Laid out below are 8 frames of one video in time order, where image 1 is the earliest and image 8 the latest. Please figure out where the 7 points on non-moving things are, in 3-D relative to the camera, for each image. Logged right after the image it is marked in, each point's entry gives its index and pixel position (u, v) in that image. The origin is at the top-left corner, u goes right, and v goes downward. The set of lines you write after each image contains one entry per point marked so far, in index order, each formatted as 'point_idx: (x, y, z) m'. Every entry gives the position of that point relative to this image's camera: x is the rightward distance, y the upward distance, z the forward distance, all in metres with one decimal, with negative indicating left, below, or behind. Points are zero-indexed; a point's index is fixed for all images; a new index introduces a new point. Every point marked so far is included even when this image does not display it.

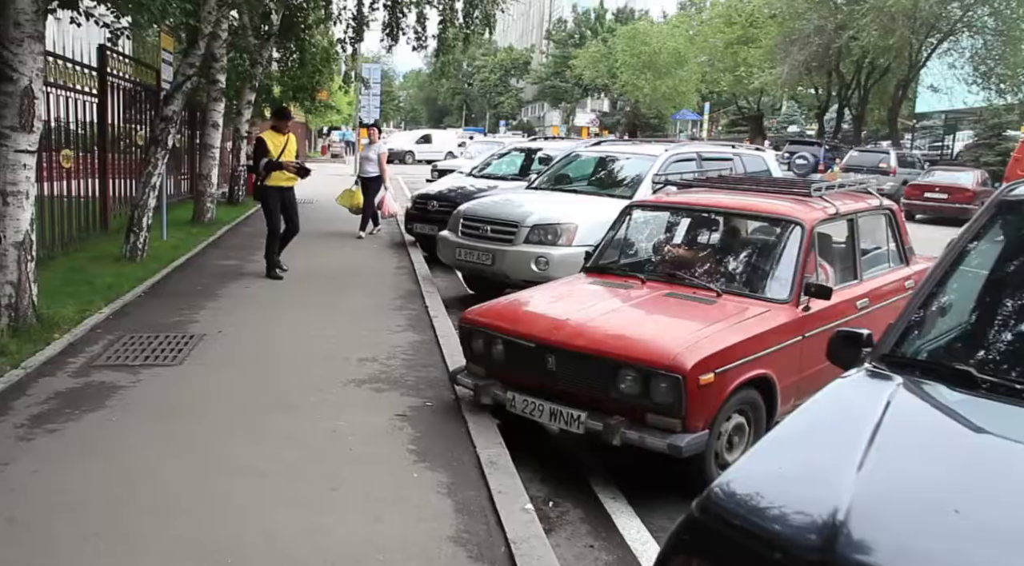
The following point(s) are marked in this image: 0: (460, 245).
0: (-0.6, +0.4, +8.9) m
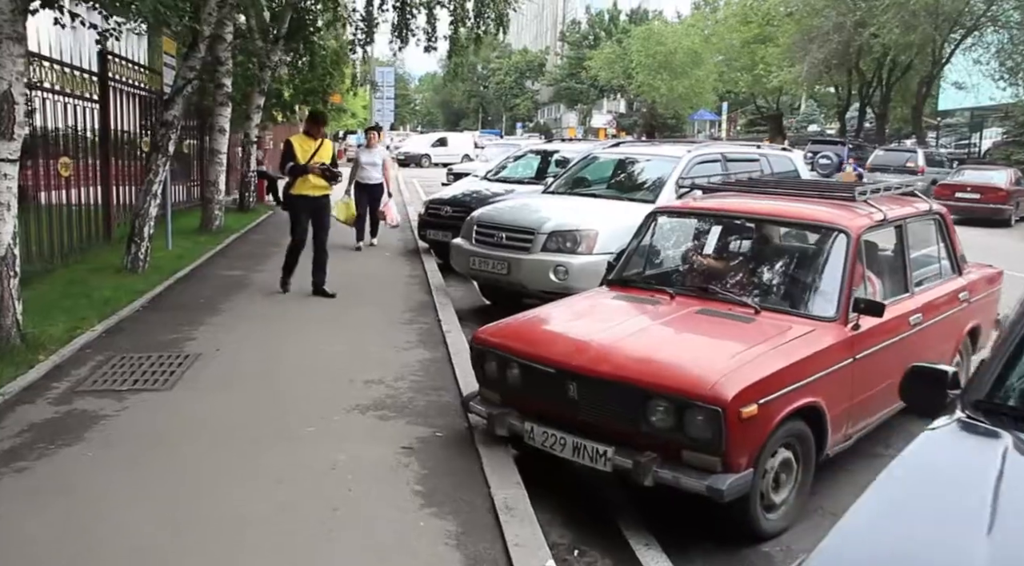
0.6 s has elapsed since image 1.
0: (-0.4, +0.3, +8.5) m
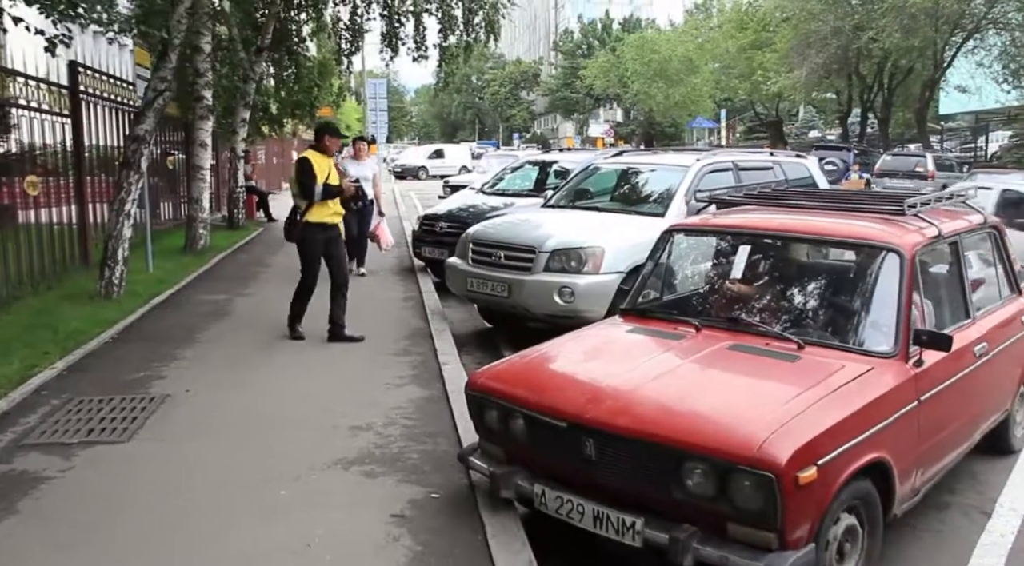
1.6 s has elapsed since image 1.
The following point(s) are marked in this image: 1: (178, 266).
0: (-0.4, +0.1, +7.8) m
1: (-4.5, +0.2, +11.3) m
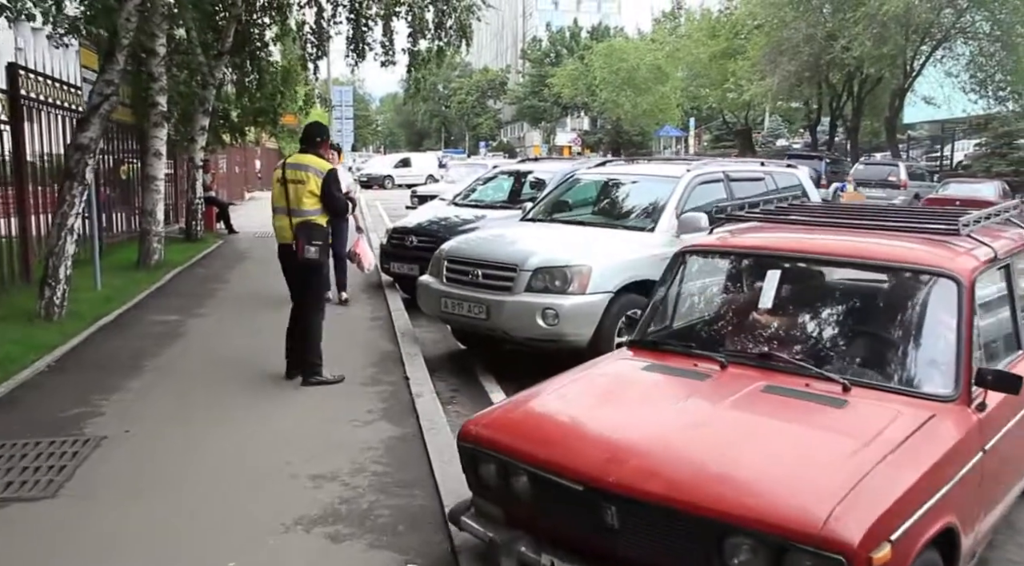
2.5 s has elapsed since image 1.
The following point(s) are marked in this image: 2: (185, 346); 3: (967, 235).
0: (-0.6, -0.1, +7.2) m
1: (-4.8, 0.0, +10.5) m
2: (-2.9, -0.6, +7.4) m
3: (+2.1, +0.2, +3.9) m
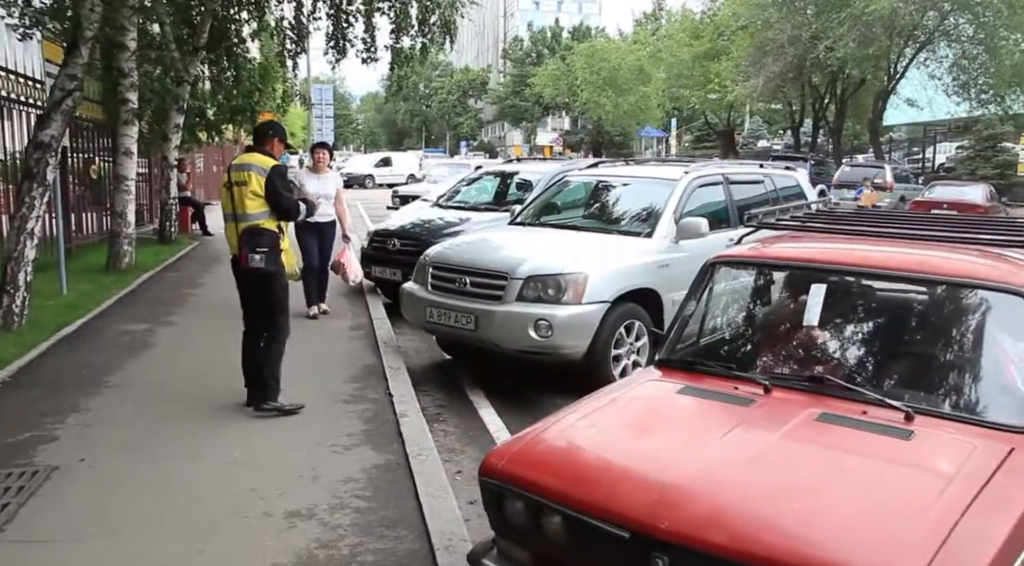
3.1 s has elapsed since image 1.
0: (-0.7, -0.2, +6.8) m
1: (-5.0, -0.1, +10.0) m
2: (-3.0, -0.6, +6.9) m
3: (+2.1, +0.2, +3.6) m
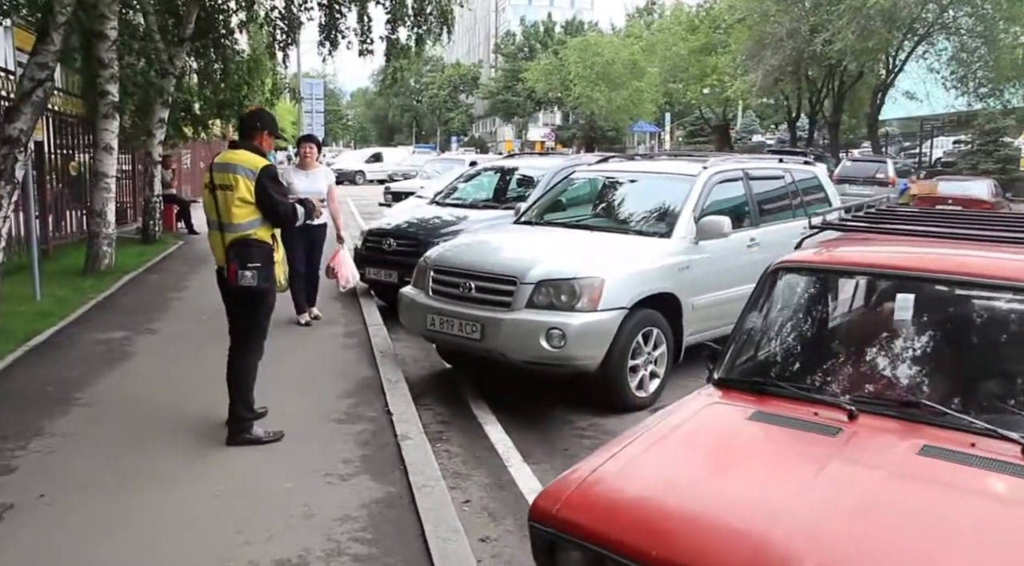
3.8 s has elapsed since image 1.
0: (-0.6, -0.2, +6.3) m
1: (-4.9, -0.1, +9.4) m
2: (-2.9, -0.7, +6.4) m
3: (+2.2, +0.1, +3.1) m
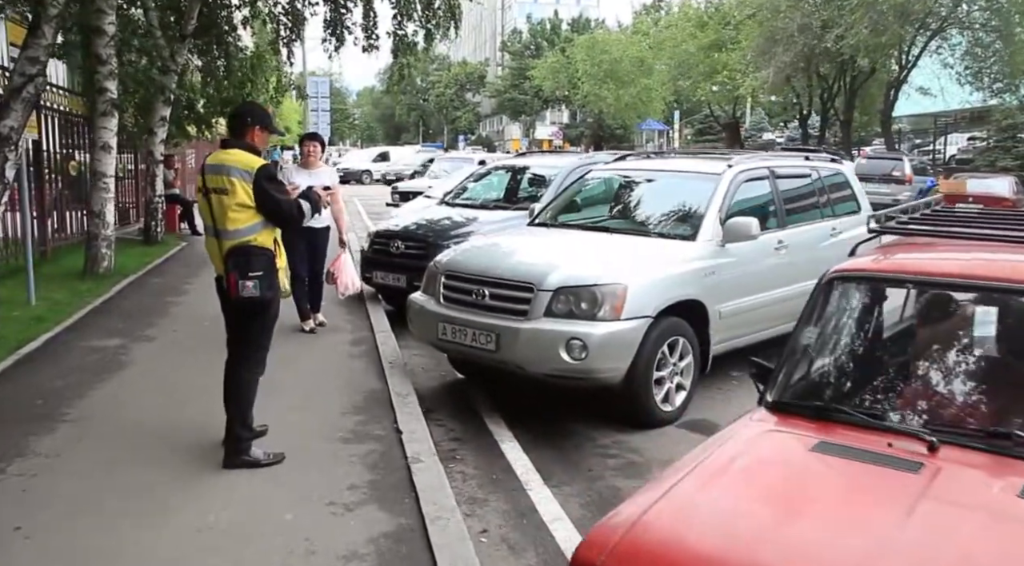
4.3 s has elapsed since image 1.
0: (-0.5, -0.2, +5.9) m
1: (-4.8, -0.2, +9.1) m
2: (-2.8, -0.7, +6.0) m
3: (+2.3, +0.1, +2.7) m
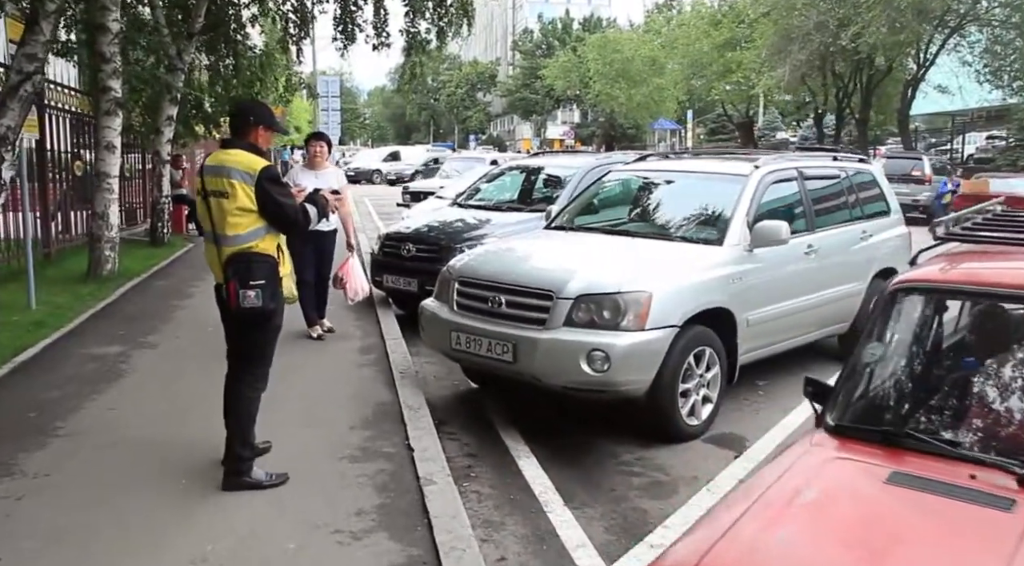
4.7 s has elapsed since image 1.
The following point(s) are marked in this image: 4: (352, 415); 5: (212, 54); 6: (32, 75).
0: (-0.4, -0.3, +5.6) m
1: (-4.6, -0.2, +8.9) m
2: (-2.7, -0.8, +5.7) m
3: (+2.4, 0.0, +2.3) m
4: (-1.0, -0.8, +5.3) m
5: (-5.3, +4.0, +14.6) m
6: (-3.9, +1.7, +6.9) m
